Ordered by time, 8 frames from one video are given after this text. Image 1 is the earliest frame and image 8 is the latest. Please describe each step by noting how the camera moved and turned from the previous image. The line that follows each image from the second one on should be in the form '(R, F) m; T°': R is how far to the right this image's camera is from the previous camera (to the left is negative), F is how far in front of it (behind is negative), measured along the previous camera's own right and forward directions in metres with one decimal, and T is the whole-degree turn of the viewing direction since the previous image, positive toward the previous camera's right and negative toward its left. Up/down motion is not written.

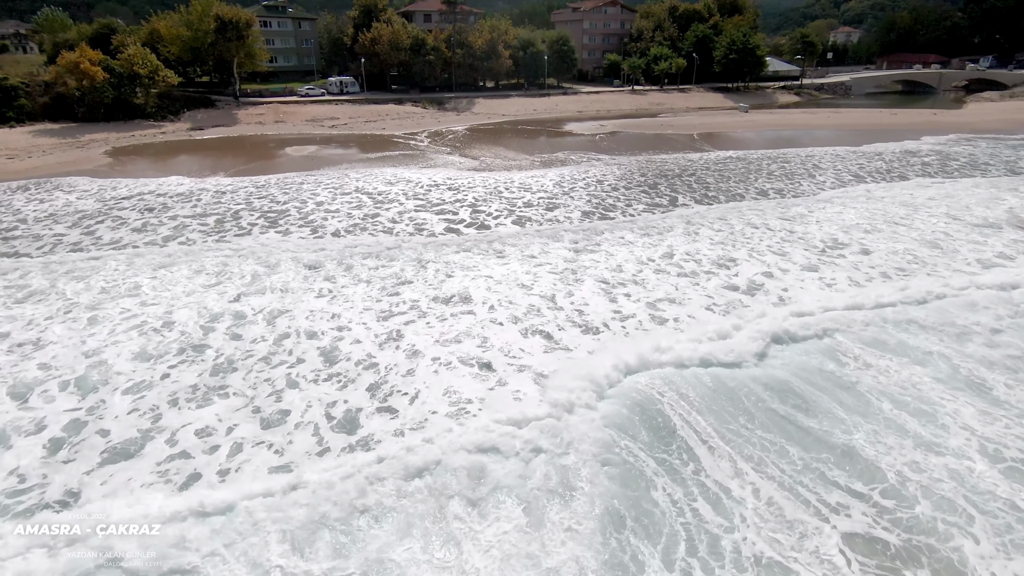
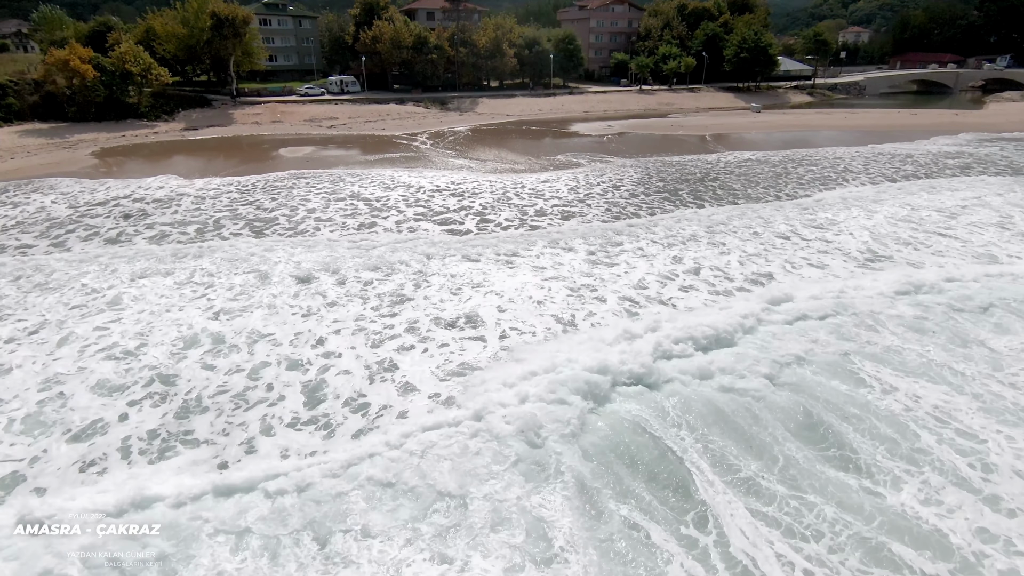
(-0.1, +0.9) m; 0°
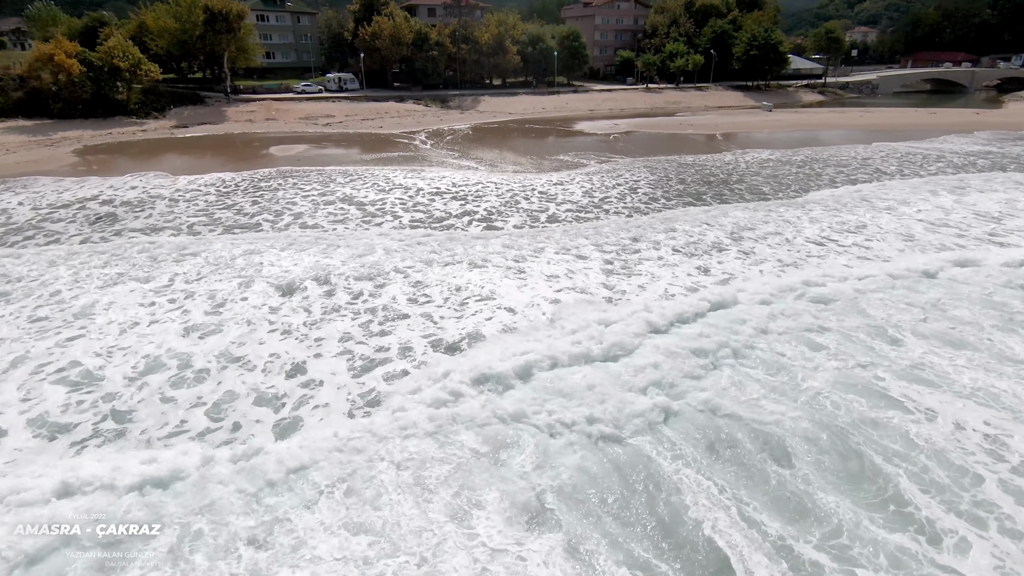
(-0.1, +0.9) m; 0°
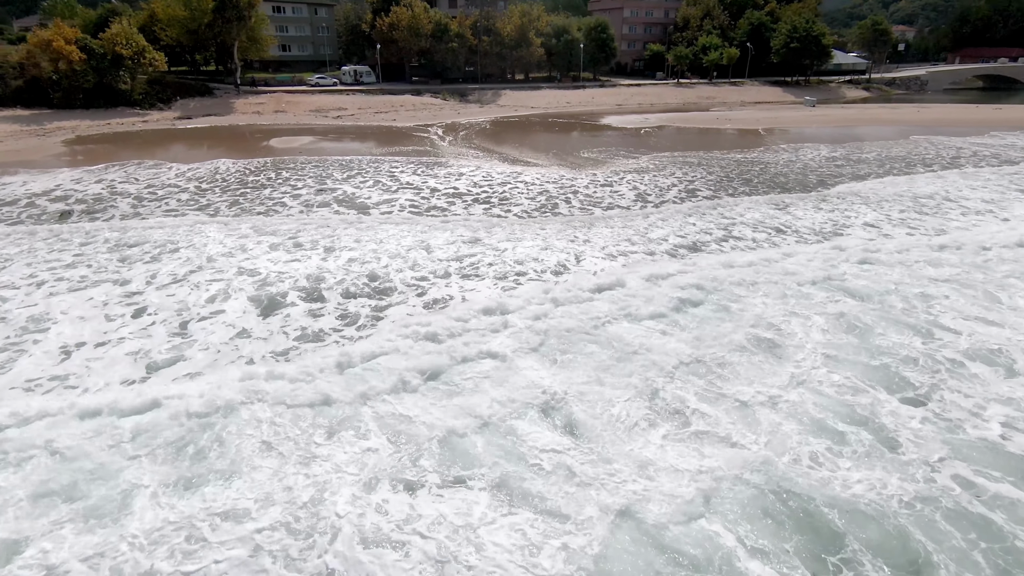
(-0.2, +1.6) m; -2°
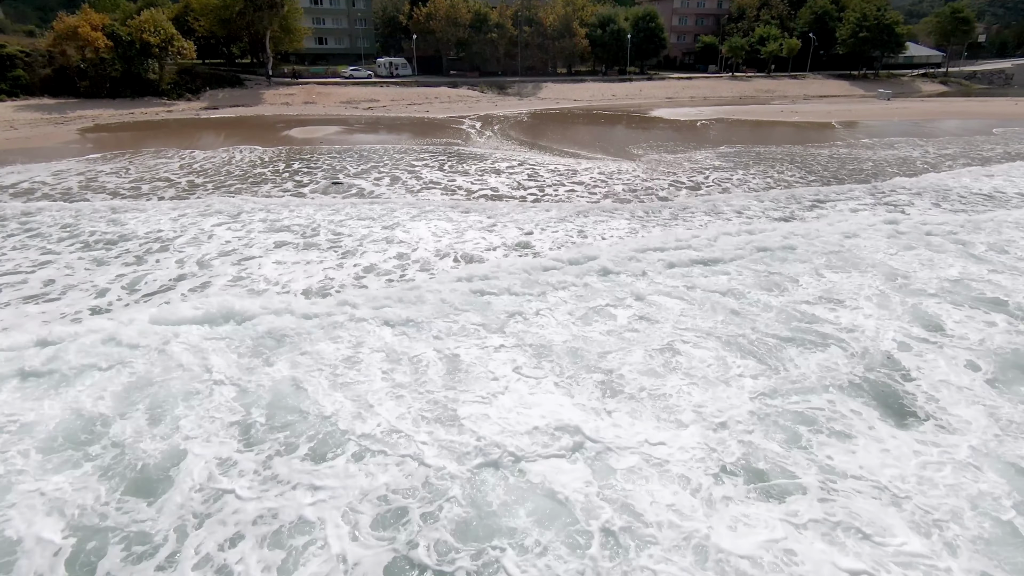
(-0.2, +1.6) m; -3°
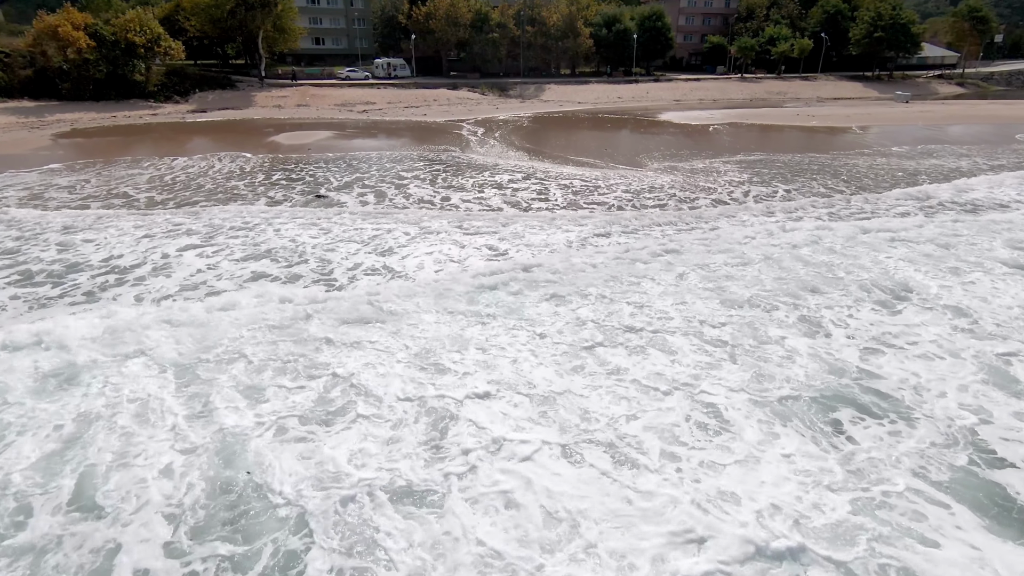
(-0.1, +1.0) m; 0°
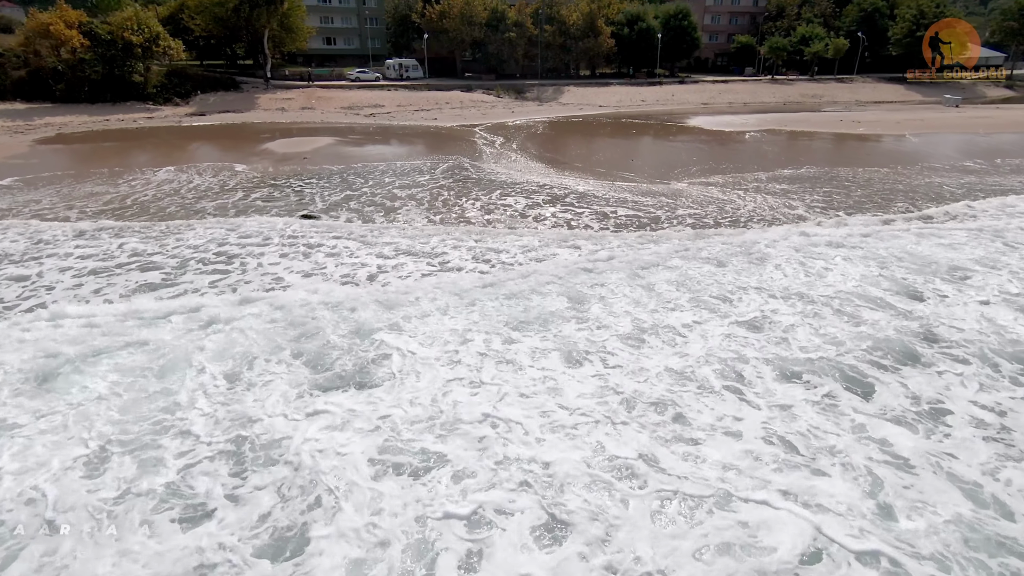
(-0.1, +1.3) m; -1°
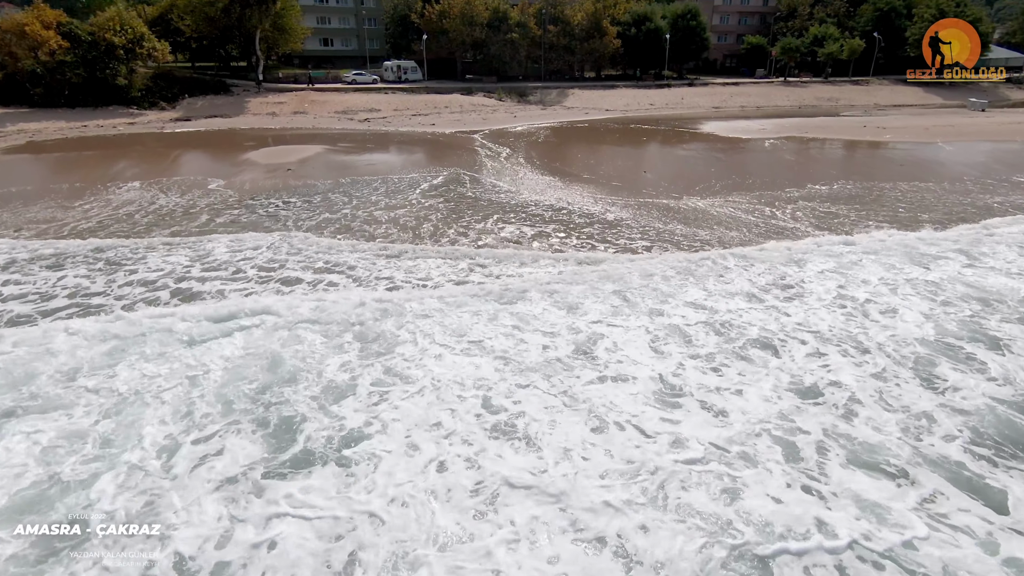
(0.0, +1.0) m; 0°
